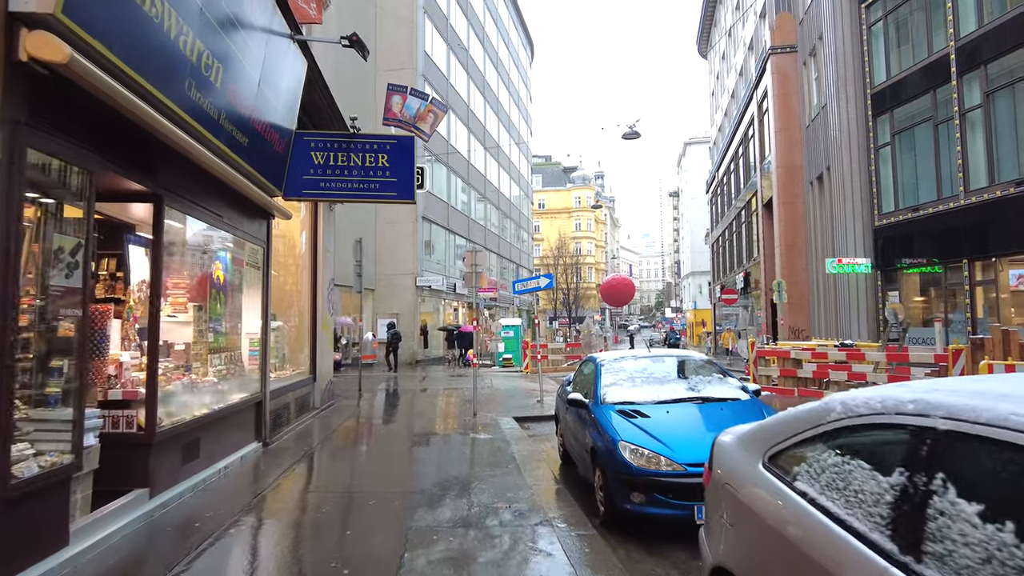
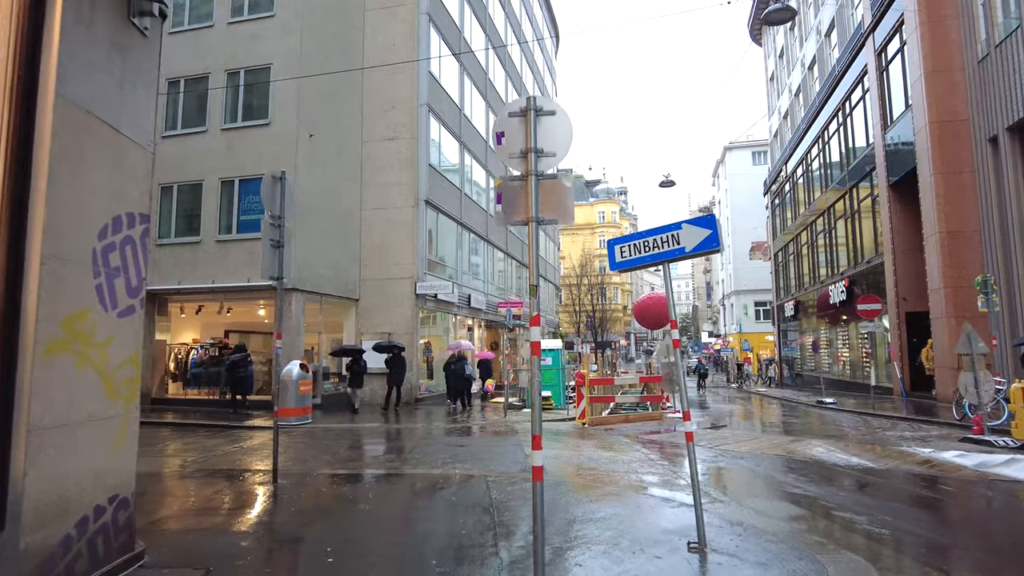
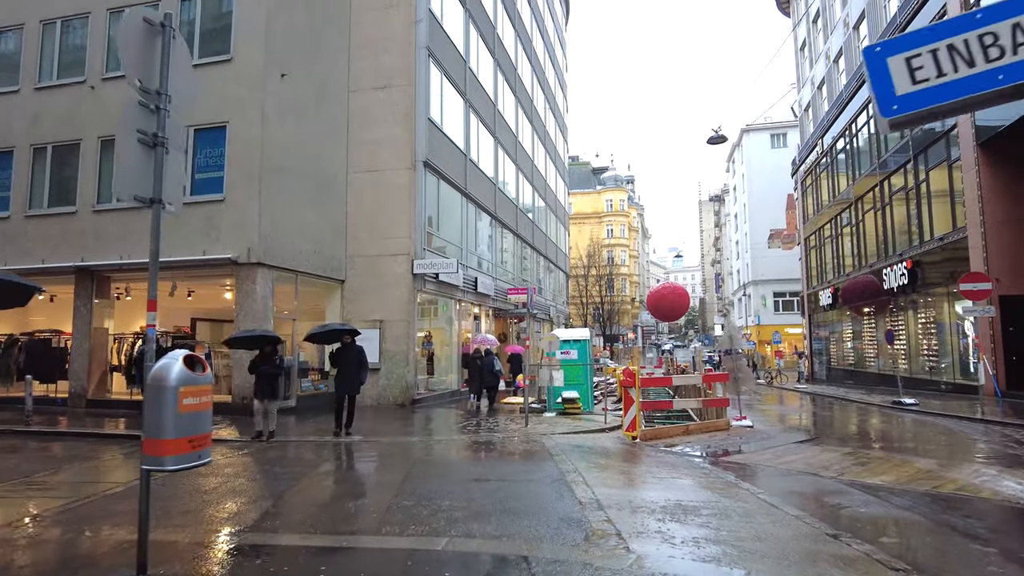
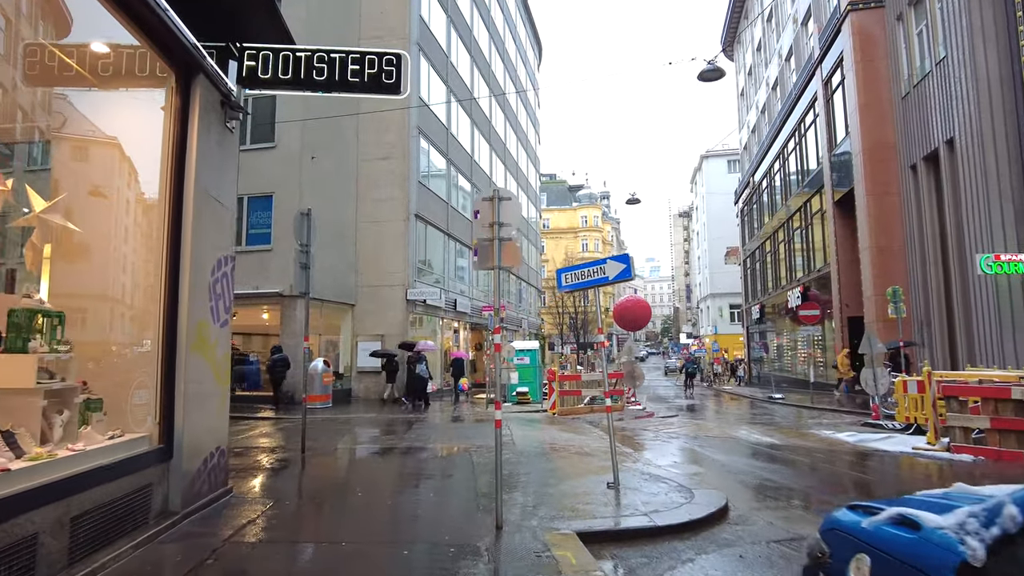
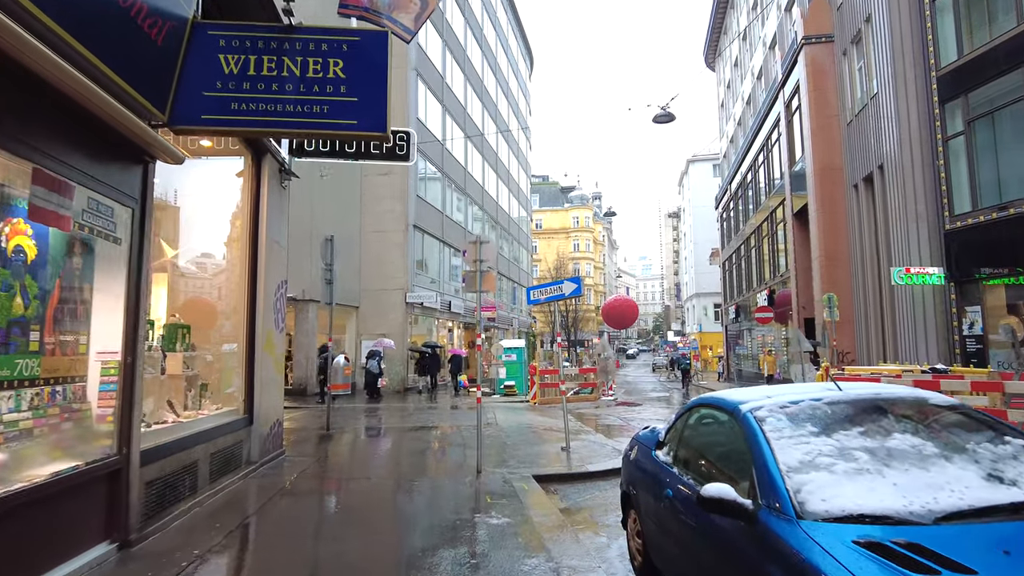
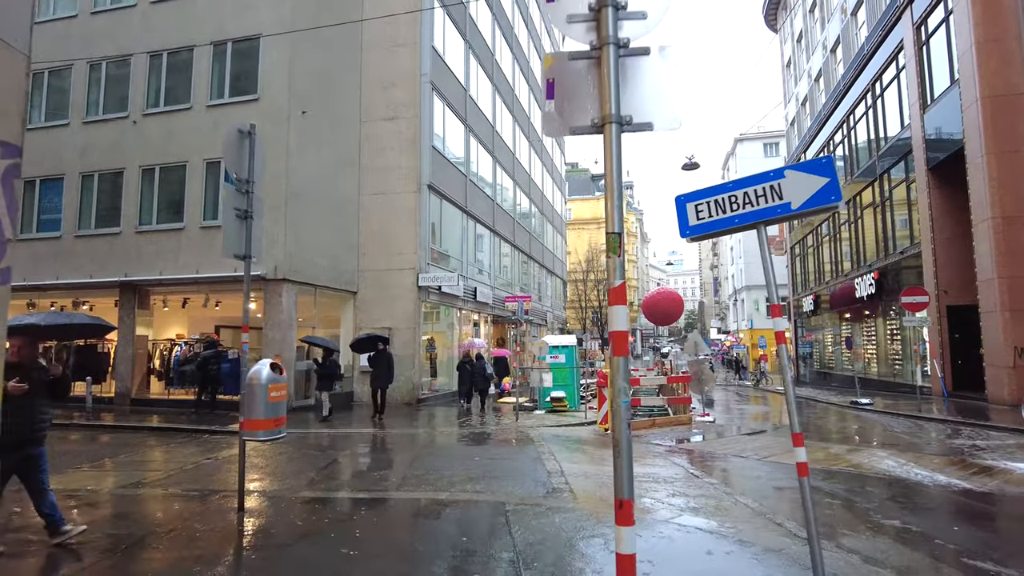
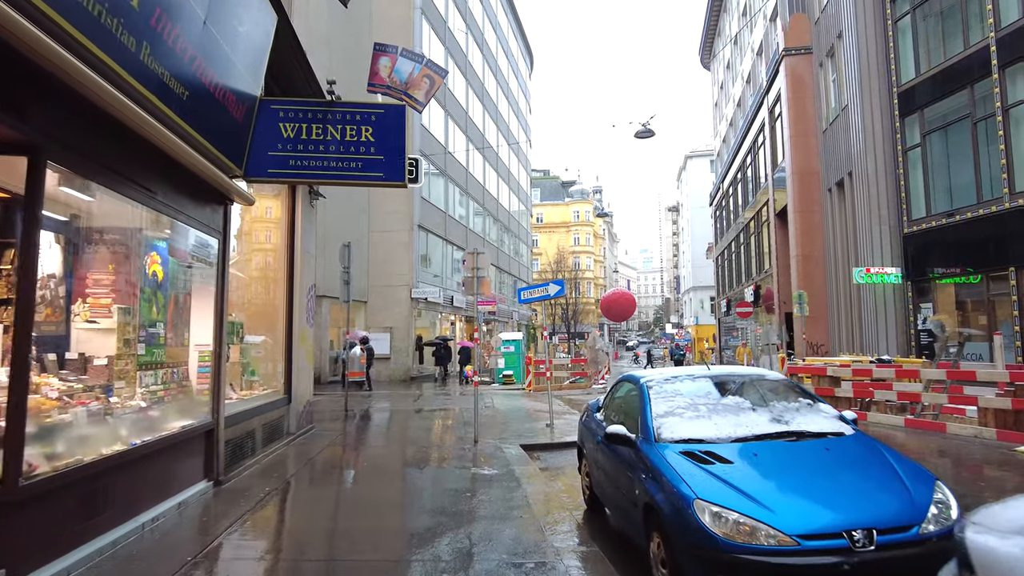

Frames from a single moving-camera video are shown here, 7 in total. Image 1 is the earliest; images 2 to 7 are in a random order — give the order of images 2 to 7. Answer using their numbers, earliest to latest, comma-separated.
7, 5, 4, 2, 6, 3
